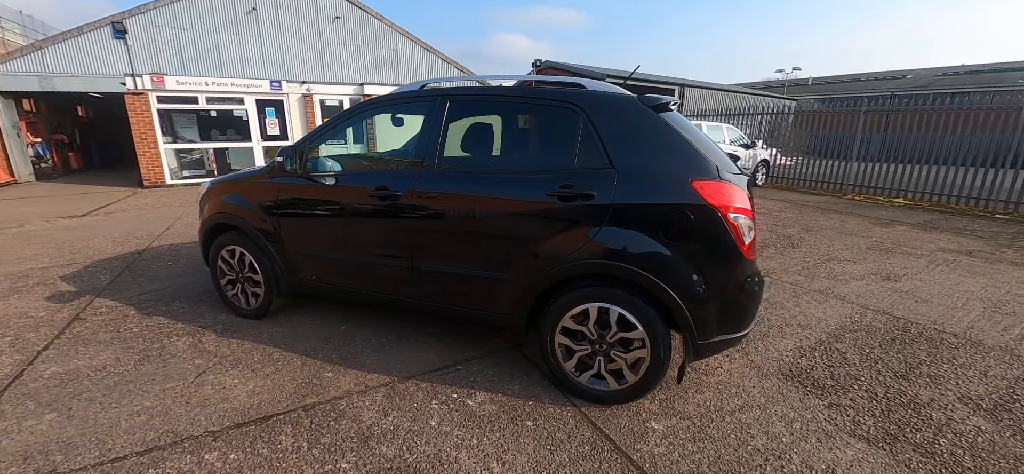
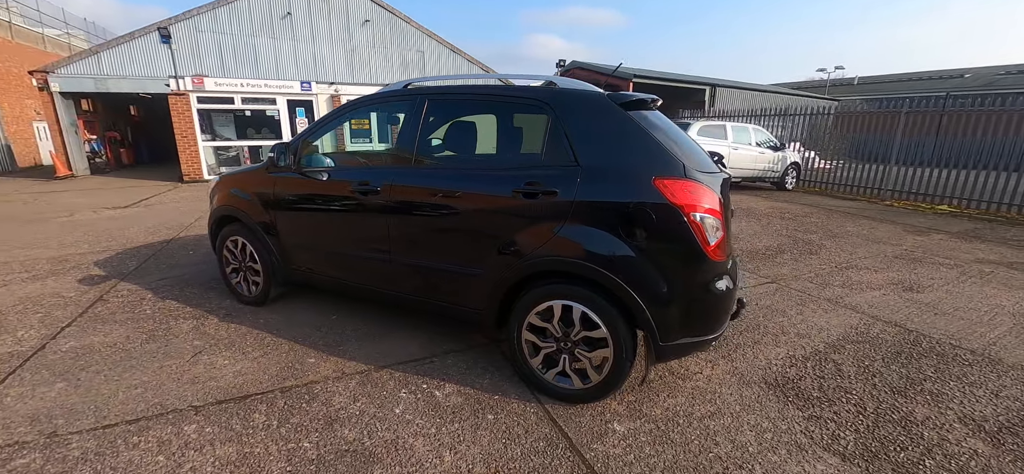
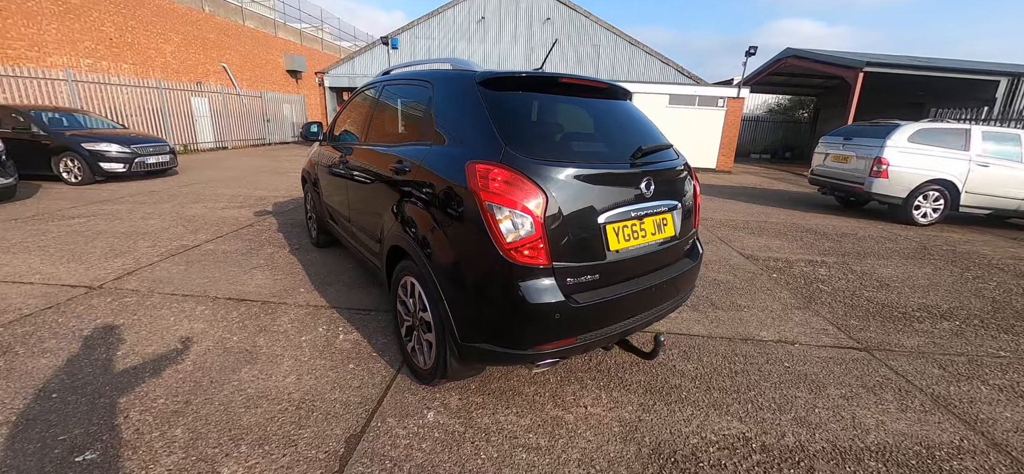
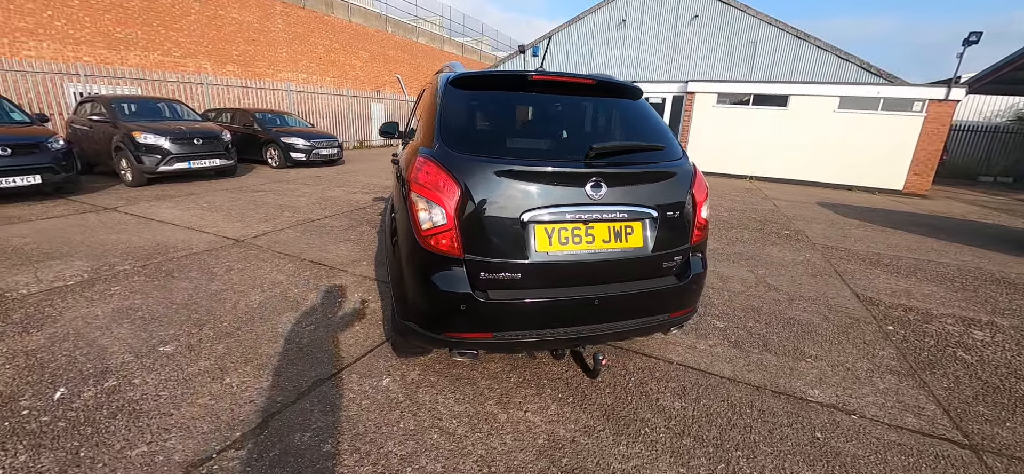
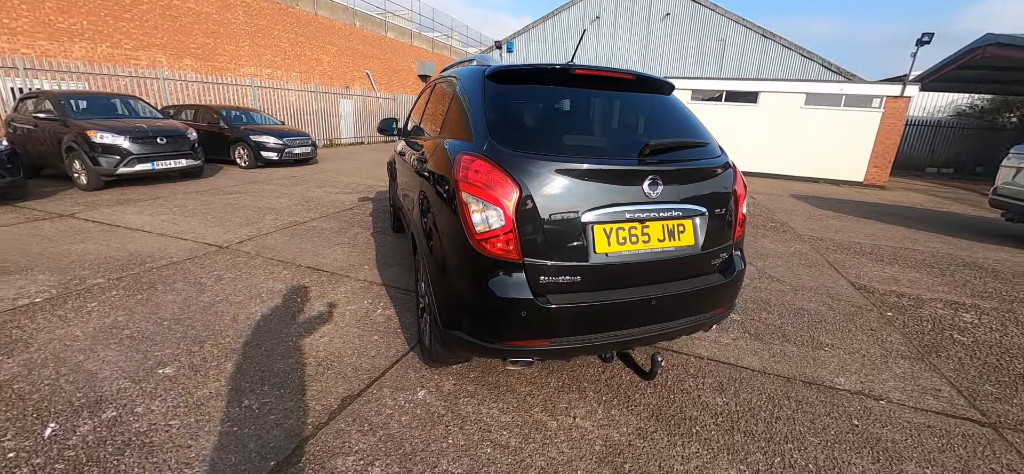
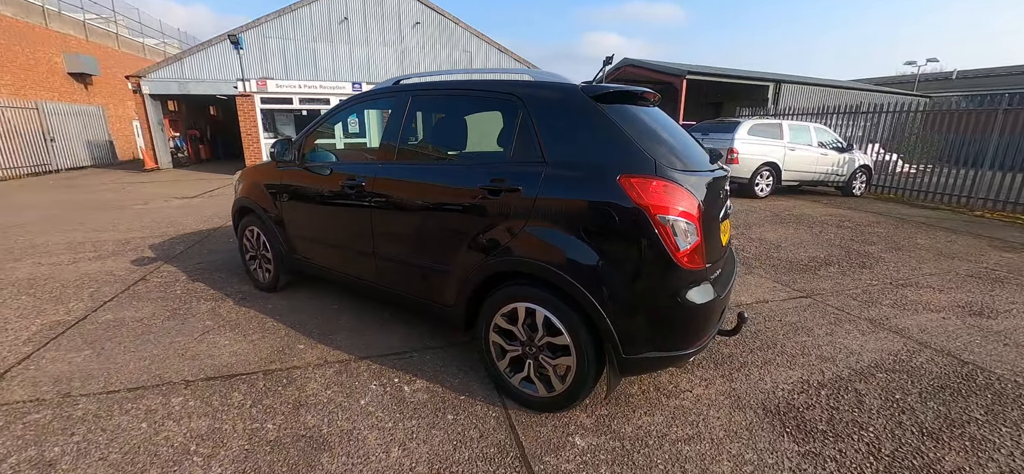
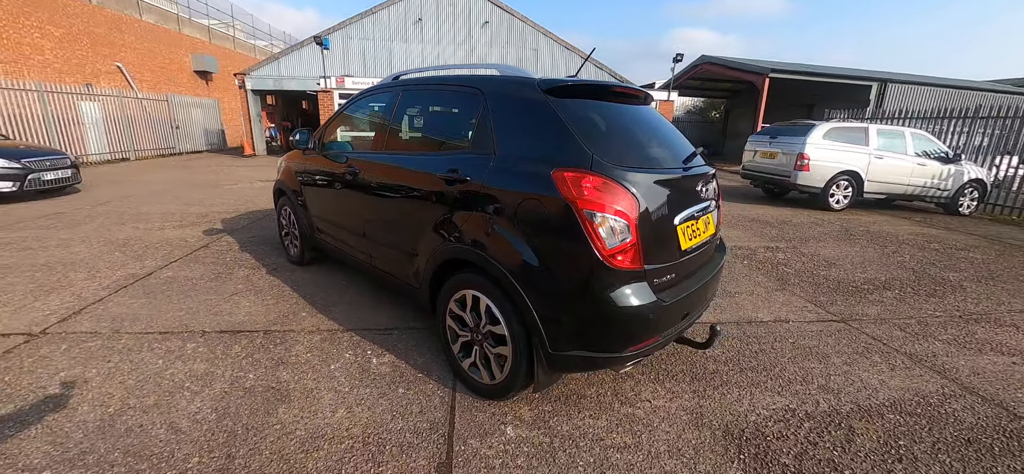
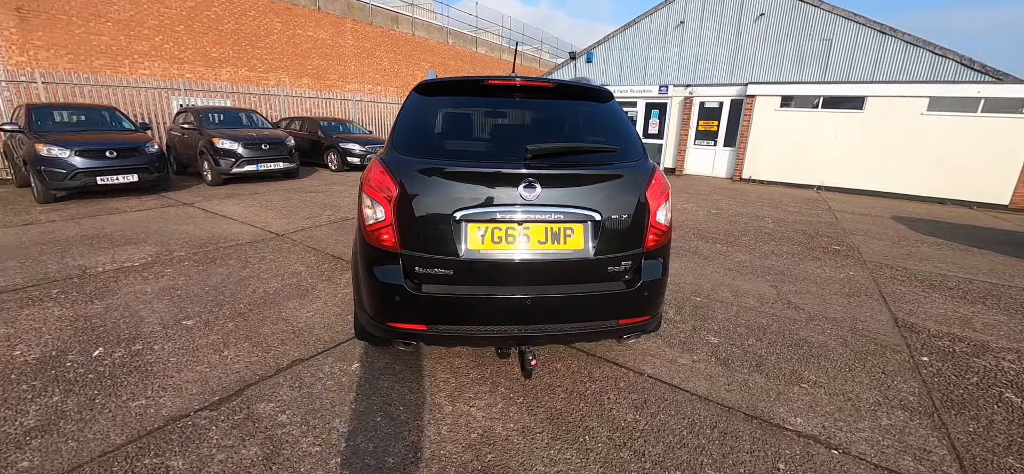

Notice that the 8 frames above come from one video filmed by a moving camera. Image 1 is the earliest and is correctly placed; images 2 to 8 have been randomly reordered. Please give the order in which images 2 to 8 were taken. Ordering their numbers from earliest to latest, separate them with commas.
2, 6, 7, 3, 5, 4, 8
